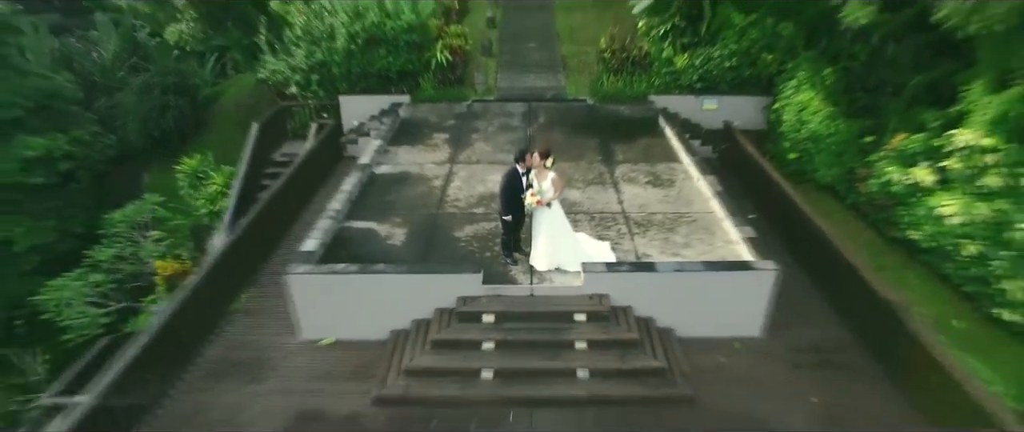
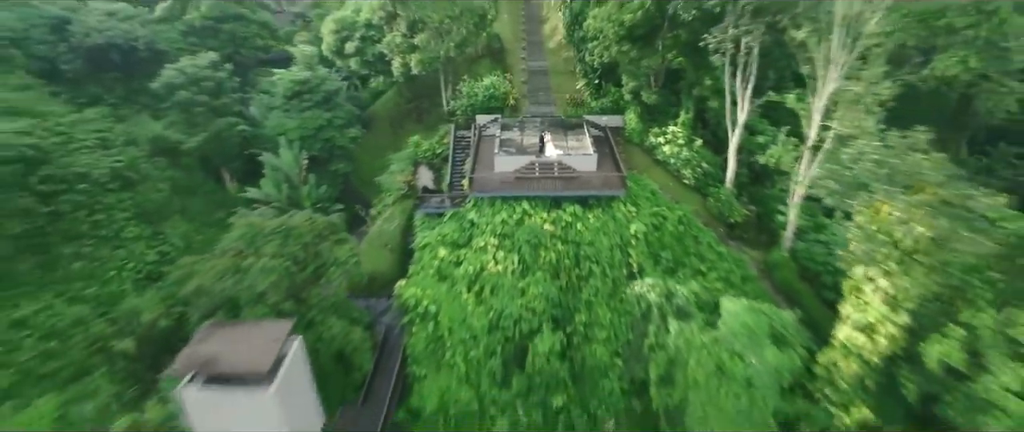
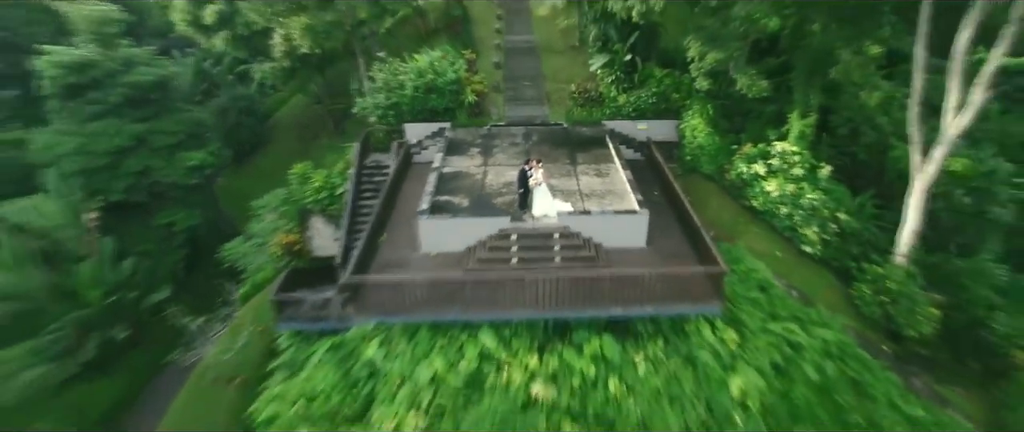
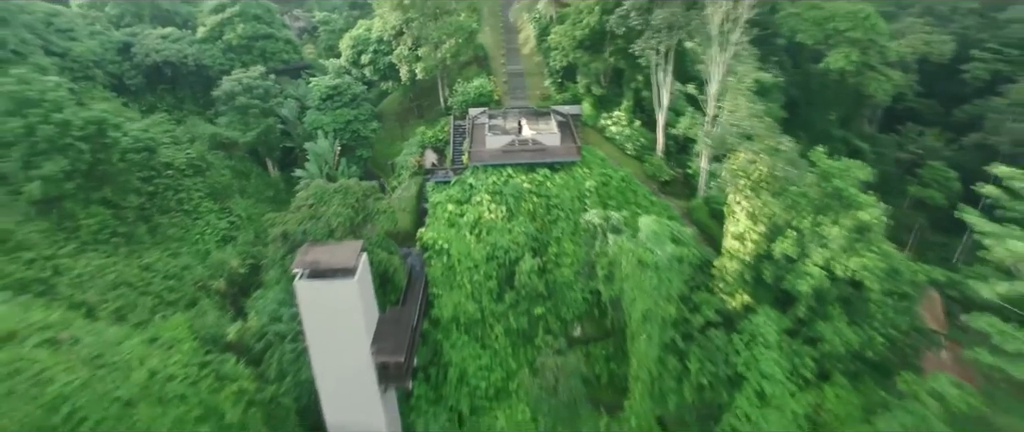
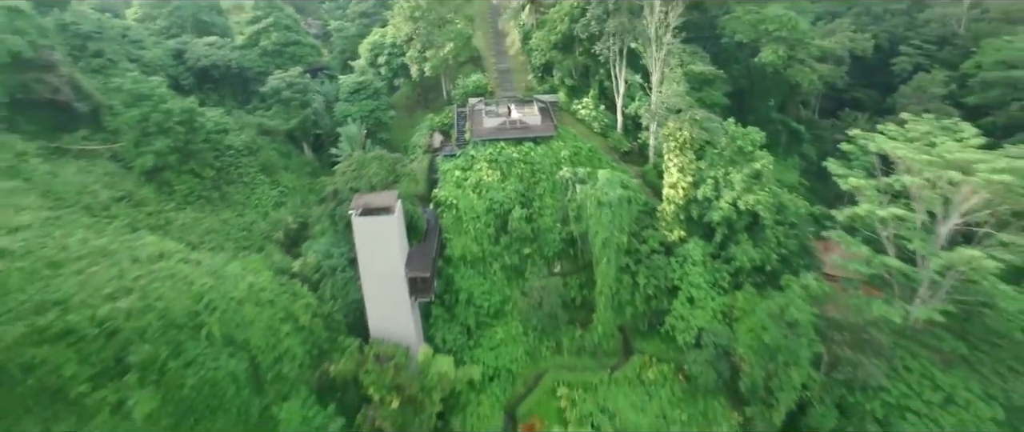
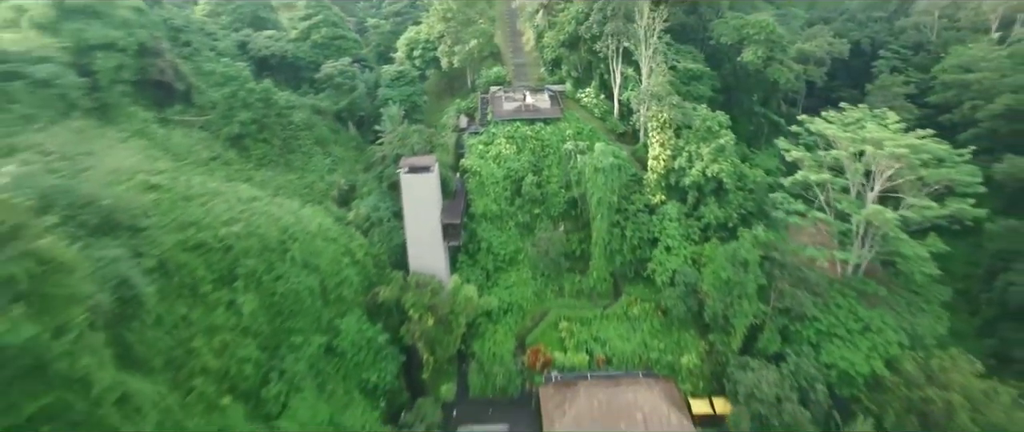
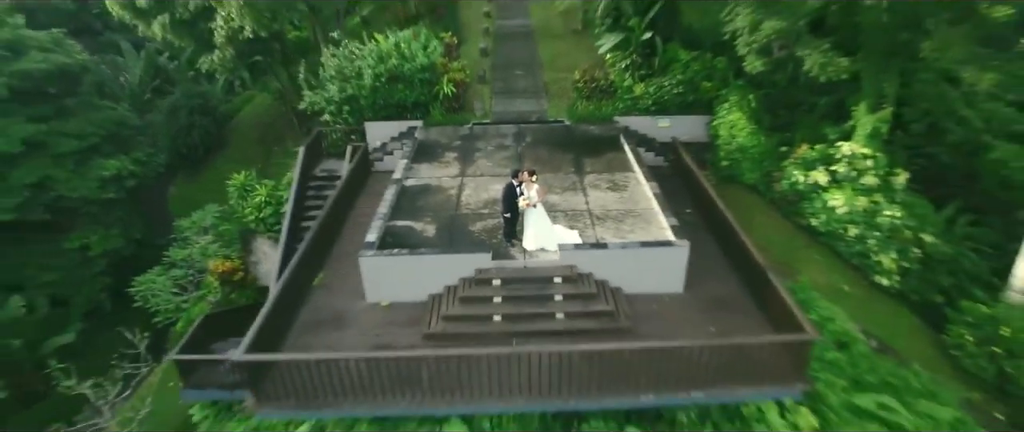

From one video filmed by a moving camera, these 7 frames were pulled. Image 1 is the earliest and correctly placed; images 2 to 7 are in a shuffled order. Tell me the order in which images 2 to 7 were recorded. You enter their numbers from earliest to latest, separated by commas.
7, 3, 2, 4, 5, 6
